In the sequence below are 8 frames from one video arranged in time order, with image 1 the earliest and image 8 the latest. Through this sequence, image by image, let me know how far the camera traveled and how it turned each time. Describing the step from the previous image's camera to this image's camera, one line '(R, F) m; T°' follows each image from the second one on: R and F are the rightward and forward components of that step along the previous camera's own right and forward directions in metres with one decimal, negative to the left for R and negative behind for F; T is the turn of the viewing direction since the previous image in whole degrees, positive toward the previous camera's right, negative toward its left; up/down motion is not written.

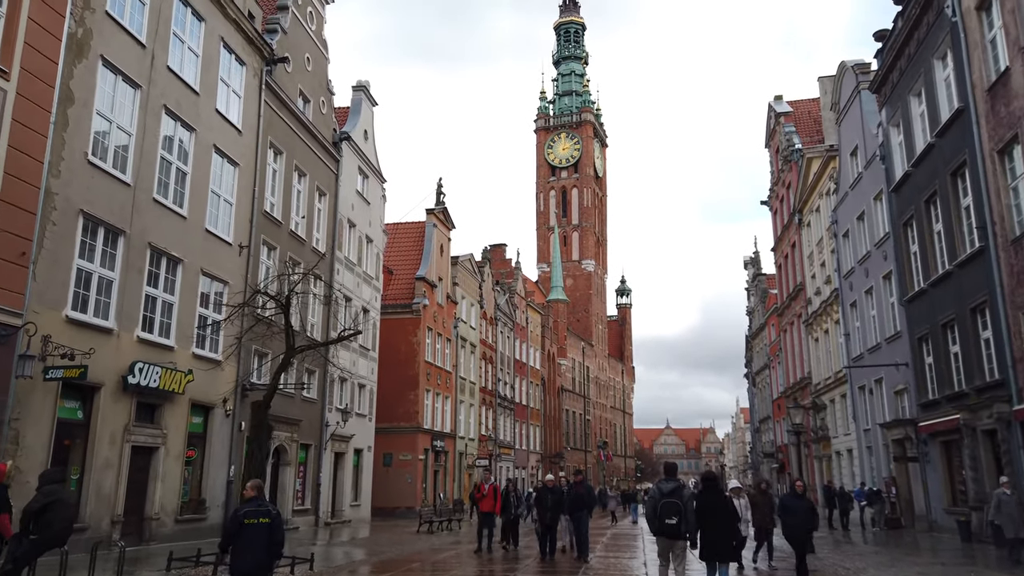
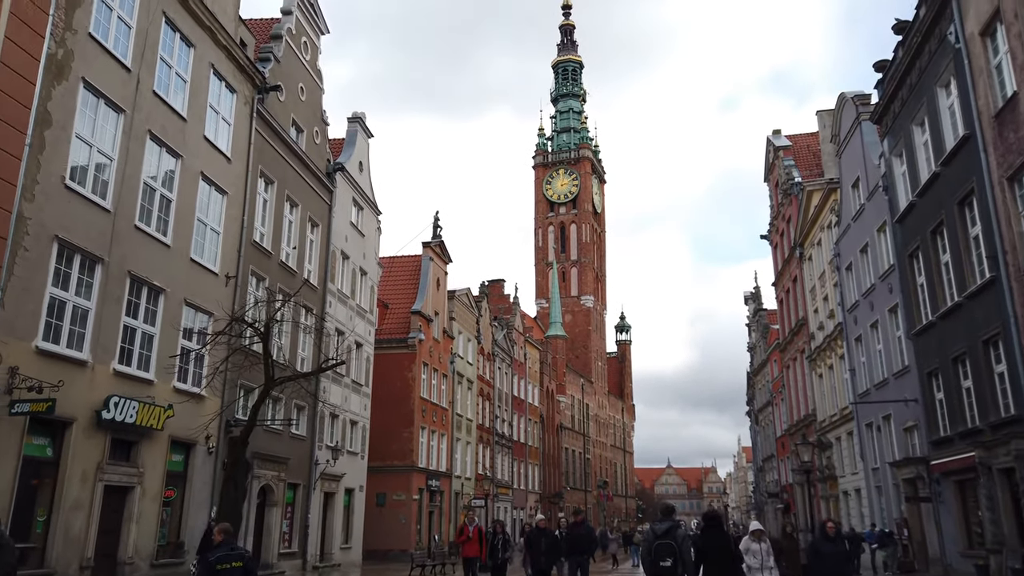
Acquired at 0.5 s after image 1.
(+0.1, +0.7) m; 0°
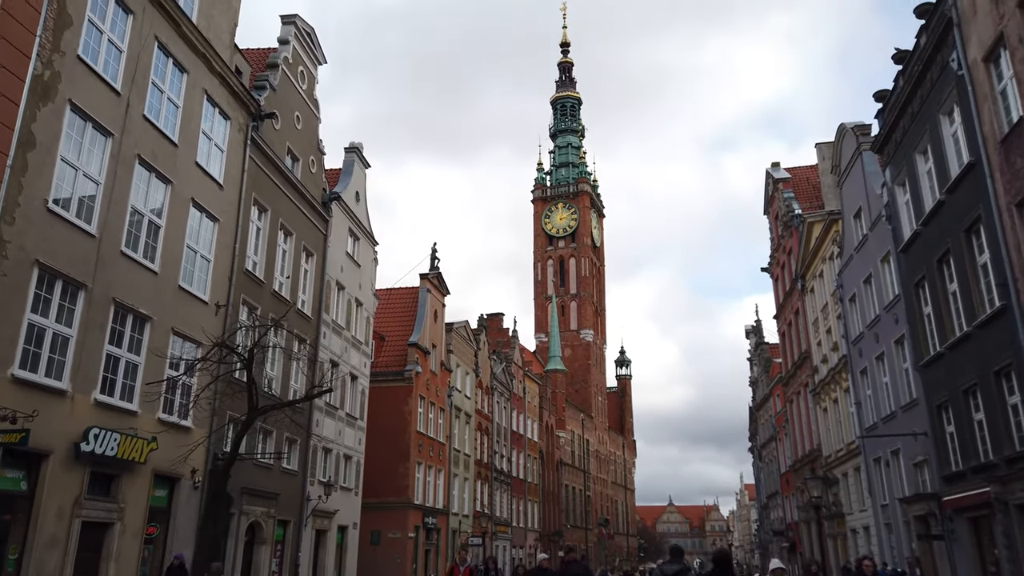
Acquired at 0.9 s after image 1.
(+0.1, +0.5) m; 0°
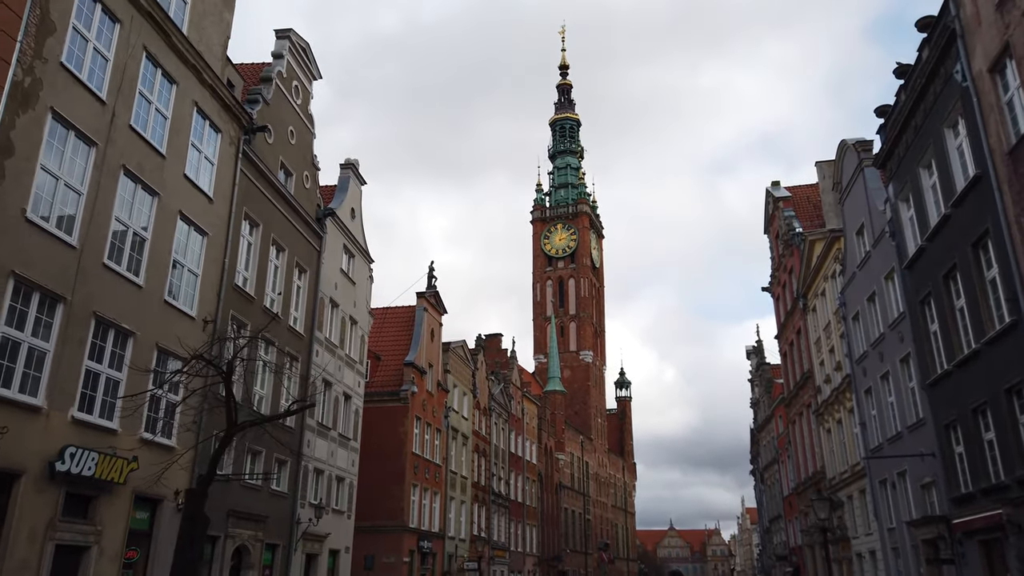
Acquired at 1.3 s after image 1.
(+0.1, +0.5) m; 0°
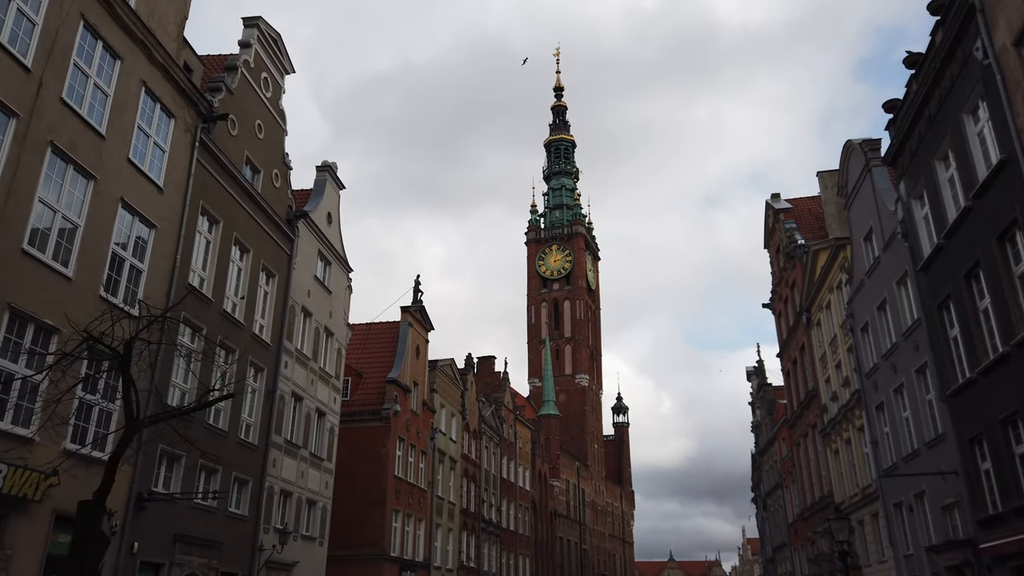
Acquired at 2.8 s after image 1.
(+0.4, +1.8) m; 0°
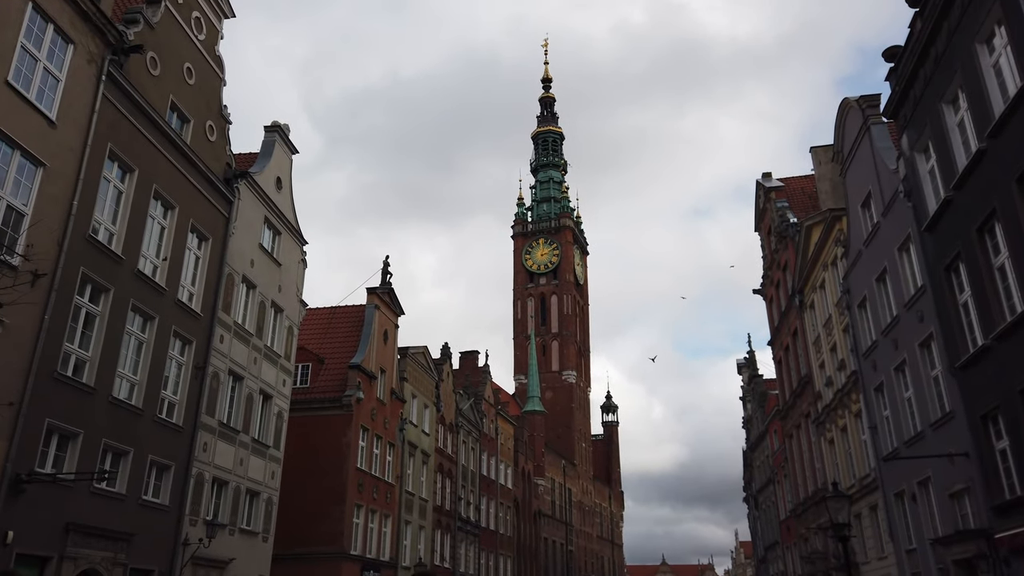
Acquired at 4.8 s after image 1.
(+0.9, +2.3) m; 0°
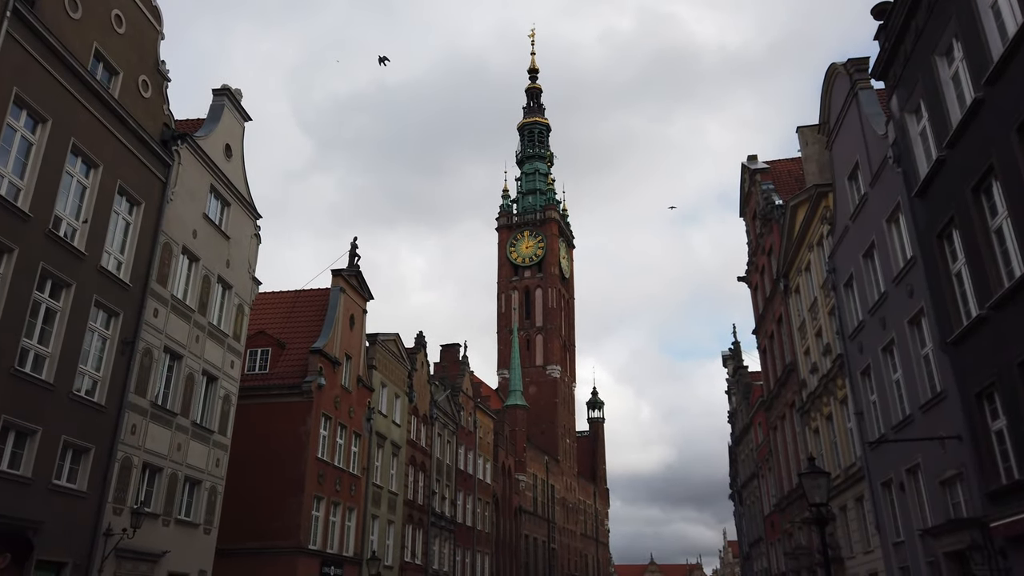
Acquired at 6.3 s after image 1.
(+0.8, +1.6) m; +1°
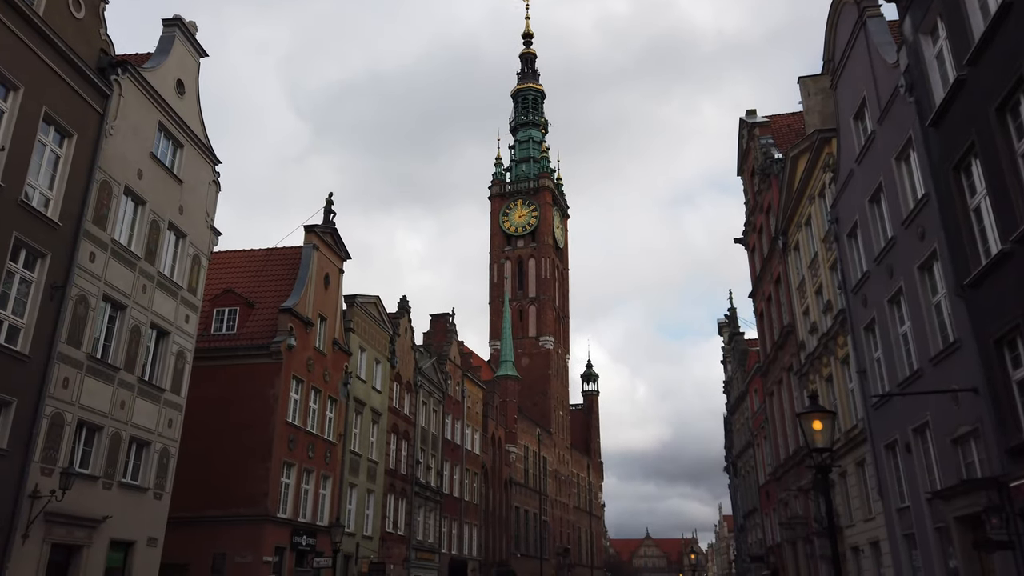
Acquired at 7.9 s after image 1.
(+0.6, +1.7) m; 0°
